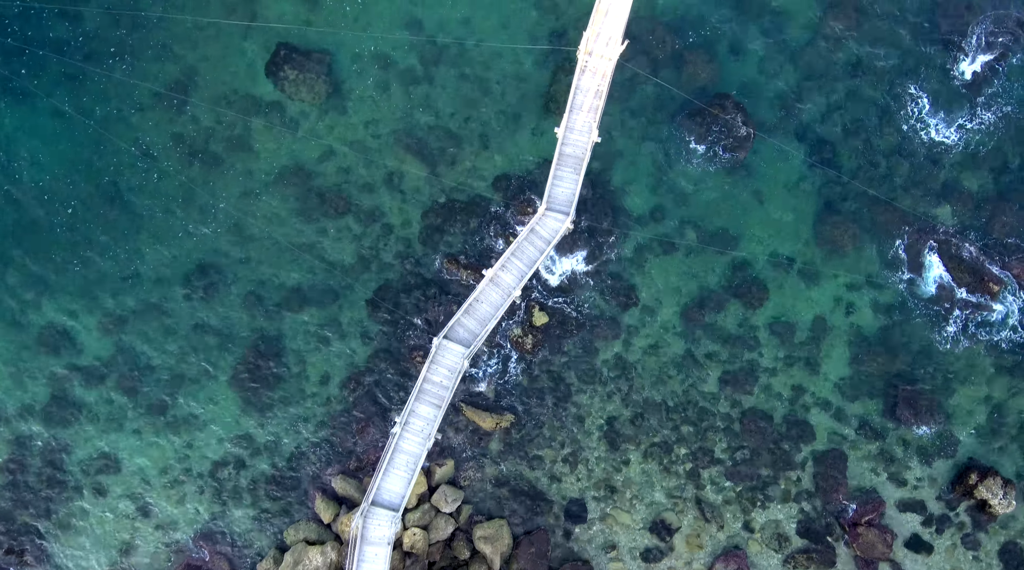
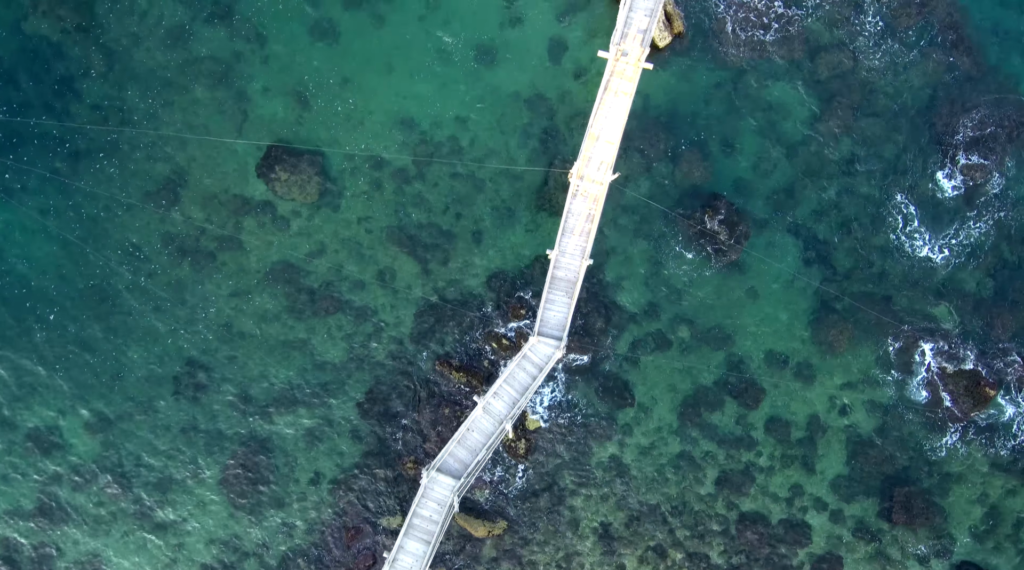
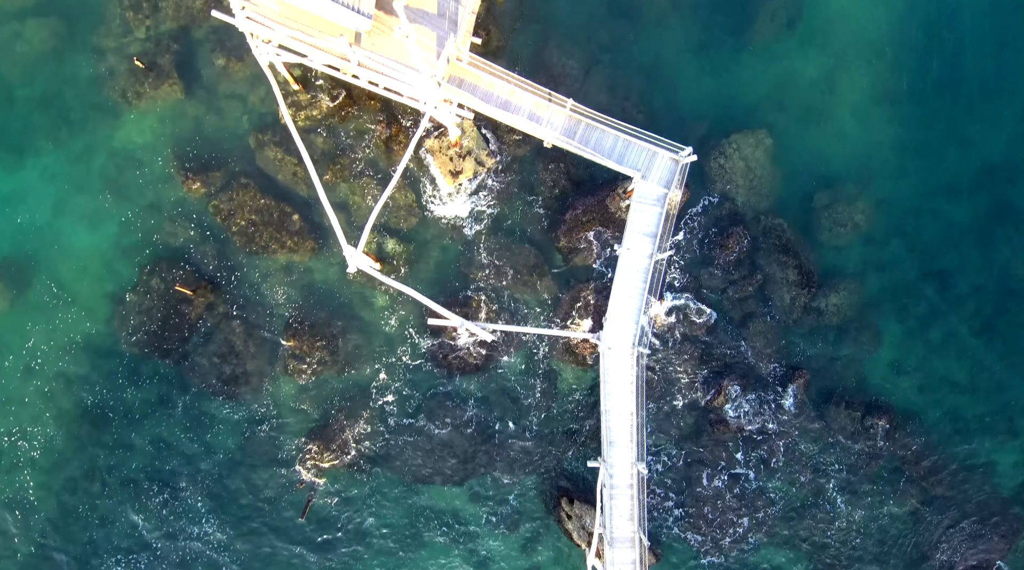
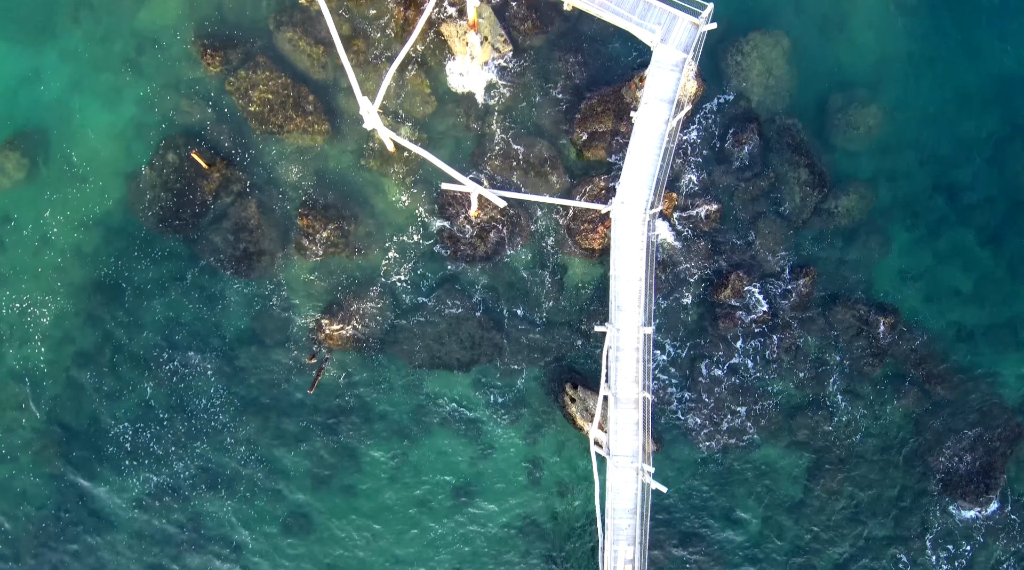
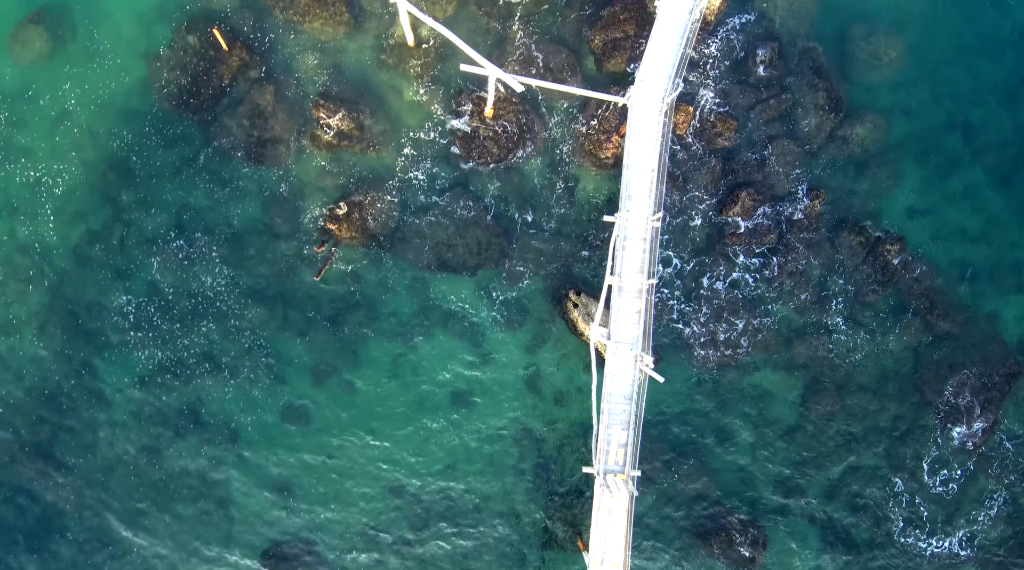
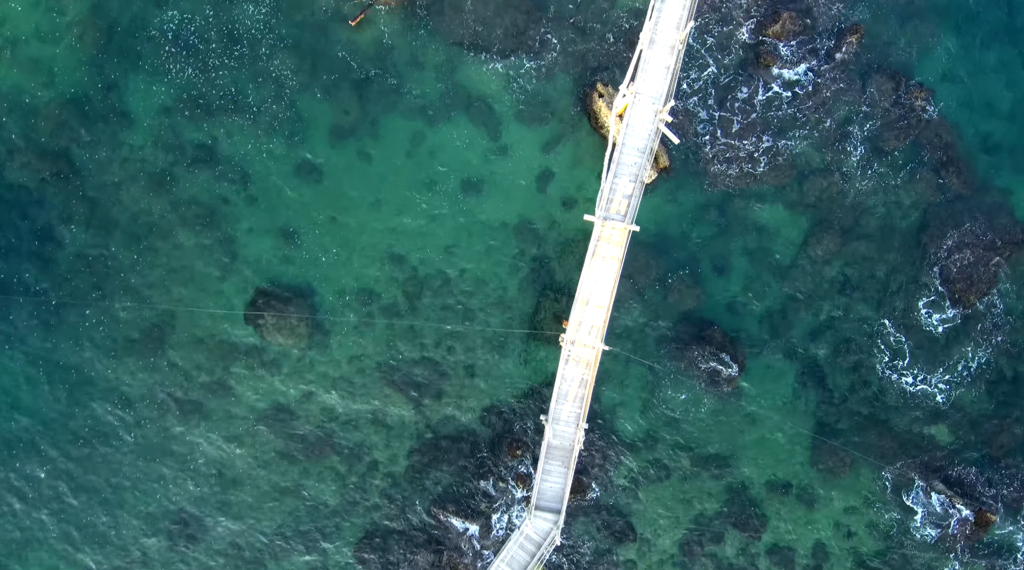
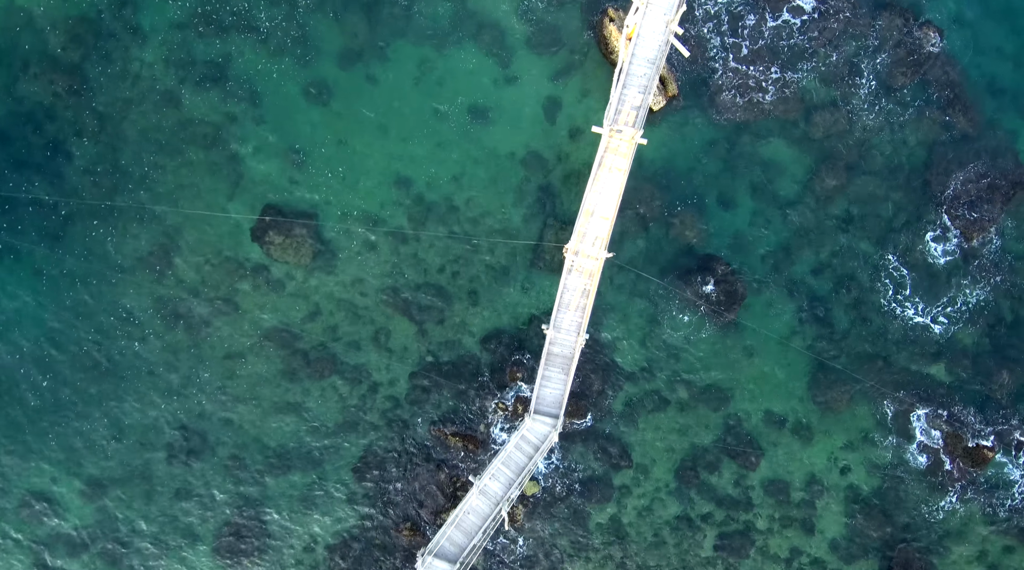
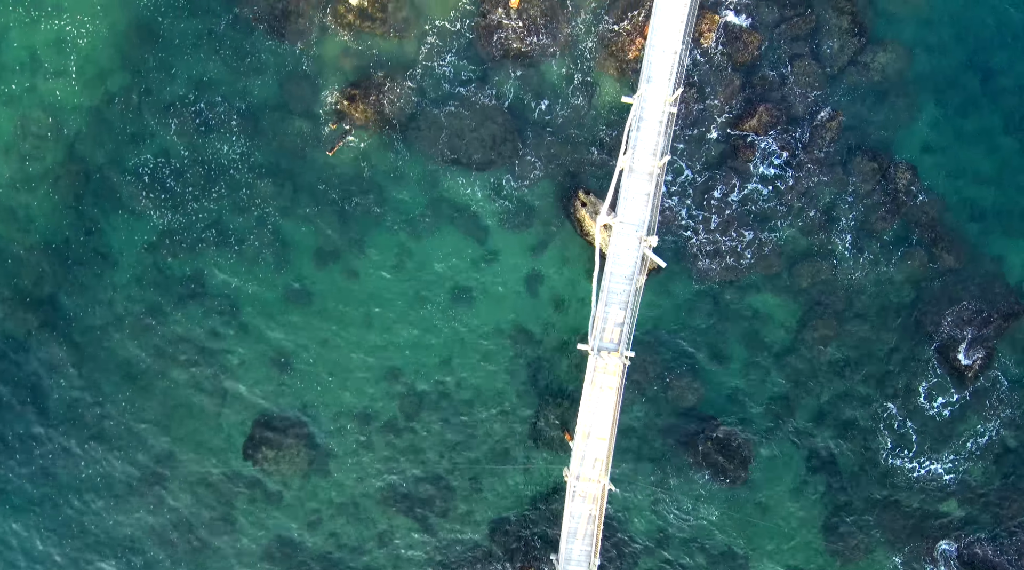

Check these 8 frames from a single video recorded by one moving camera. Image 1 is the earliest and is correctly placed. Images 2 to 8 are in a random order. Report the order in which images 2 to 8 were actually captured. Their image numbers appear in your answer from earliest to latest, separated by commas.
2, 7, 6, 8, 5, 4, 3
